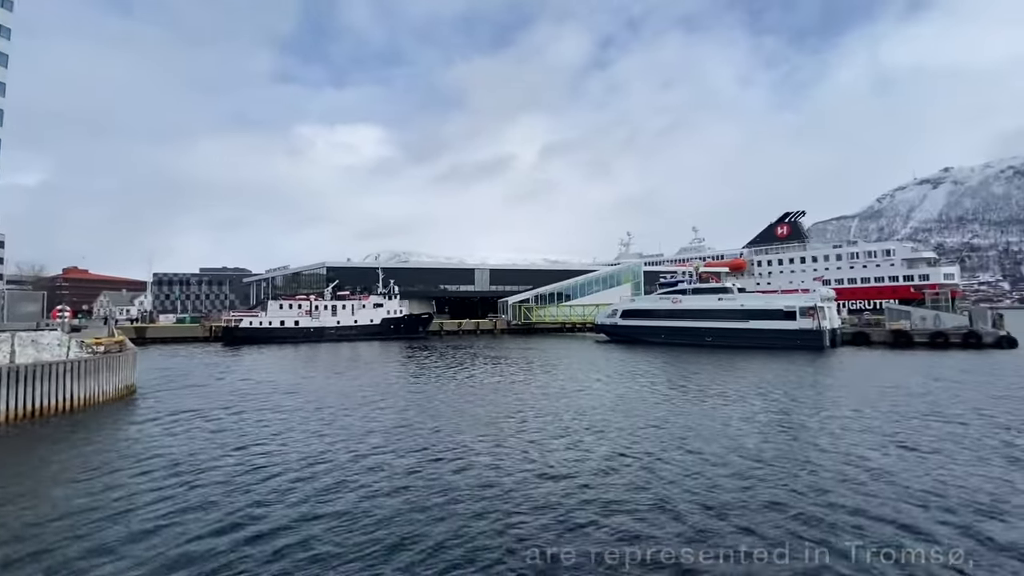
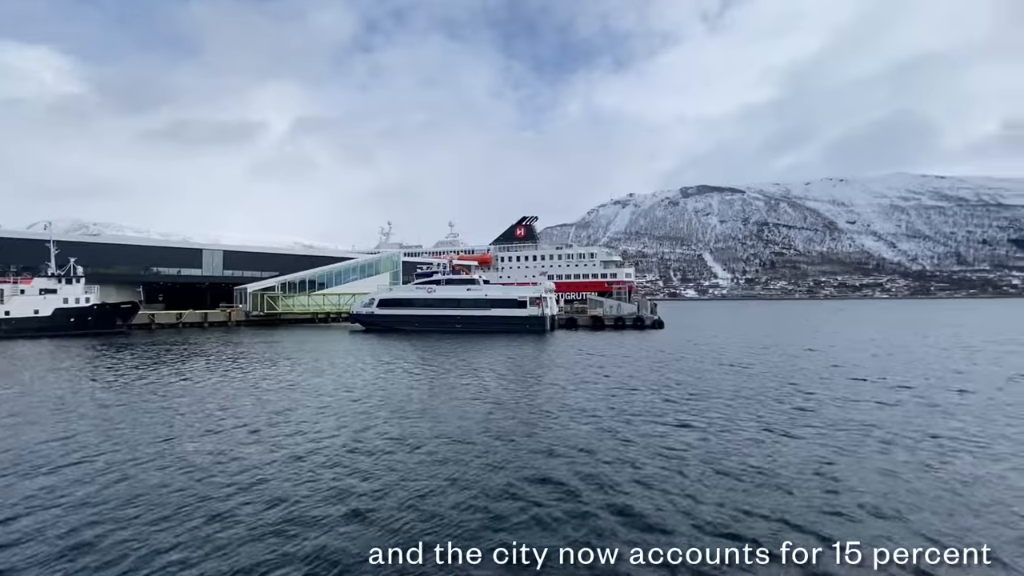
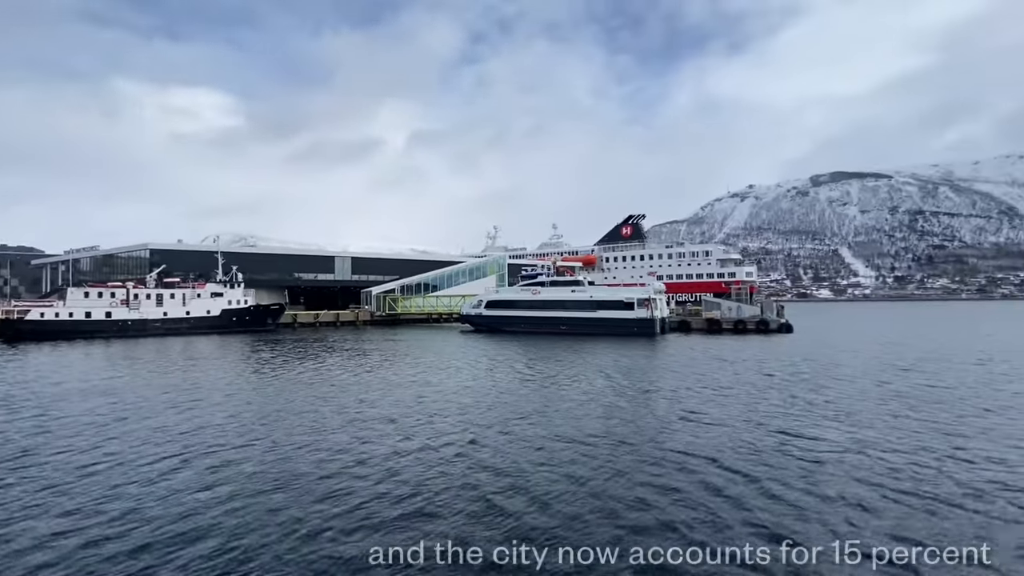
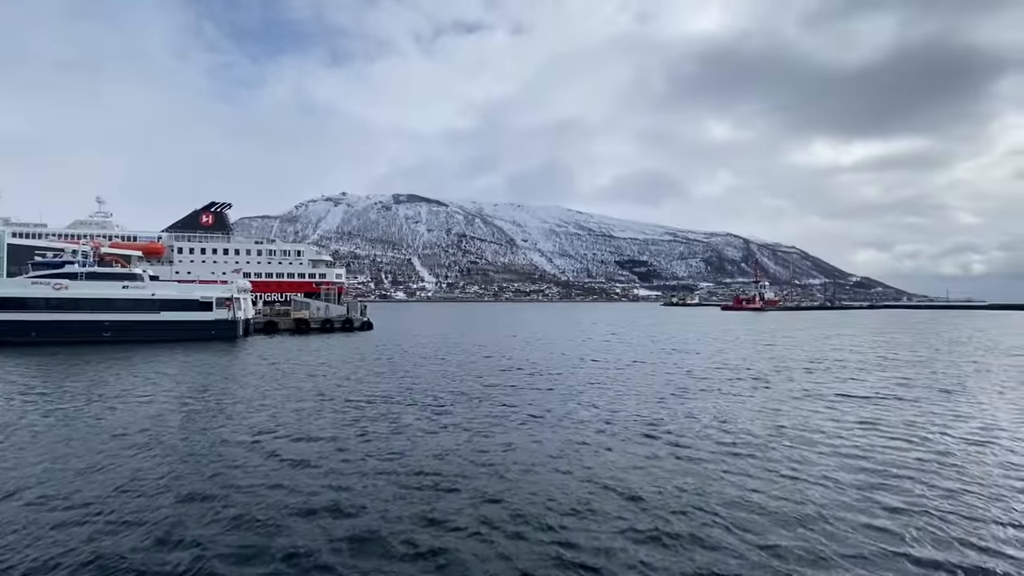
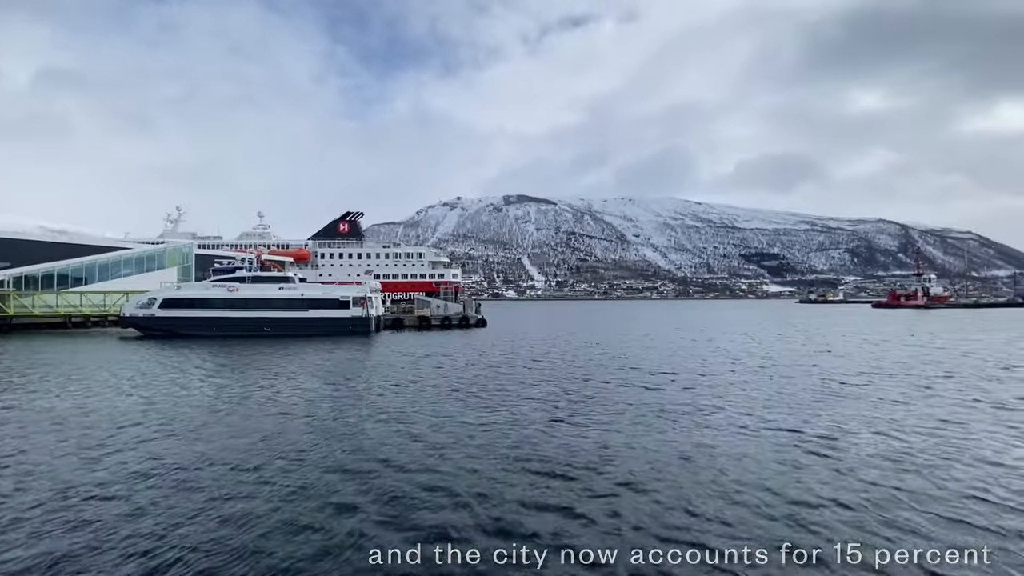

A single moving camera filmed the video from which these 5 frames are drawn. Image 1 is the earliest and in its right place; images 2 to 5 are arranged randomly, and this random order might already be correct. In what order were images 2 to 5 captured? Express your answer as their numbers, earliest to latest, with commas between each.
3, 2, 5, 4
